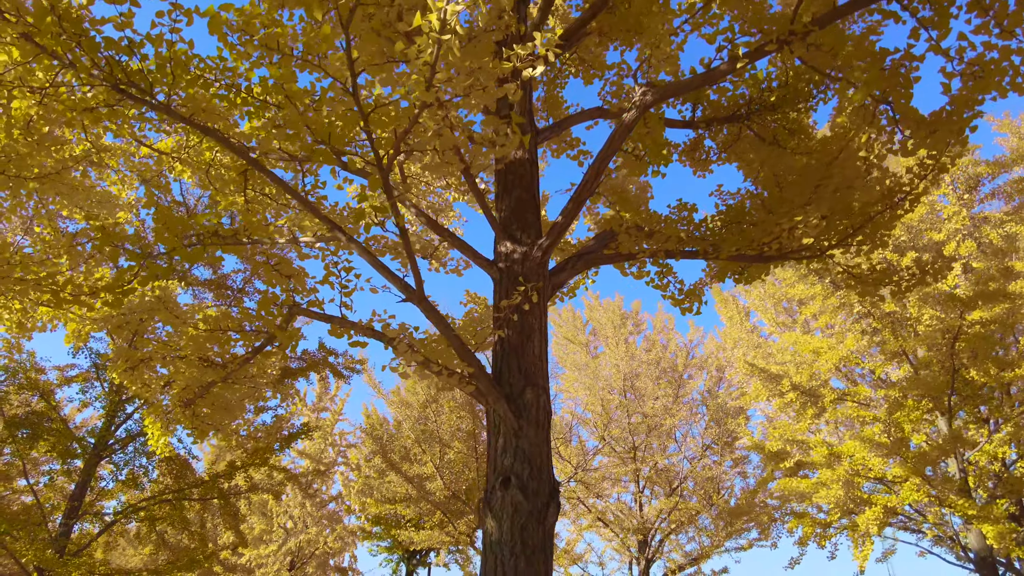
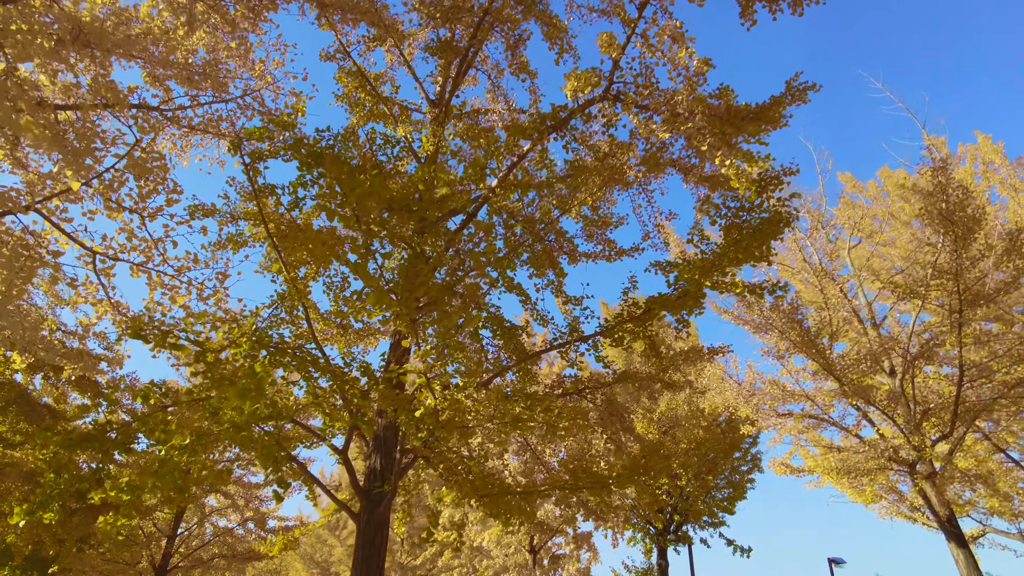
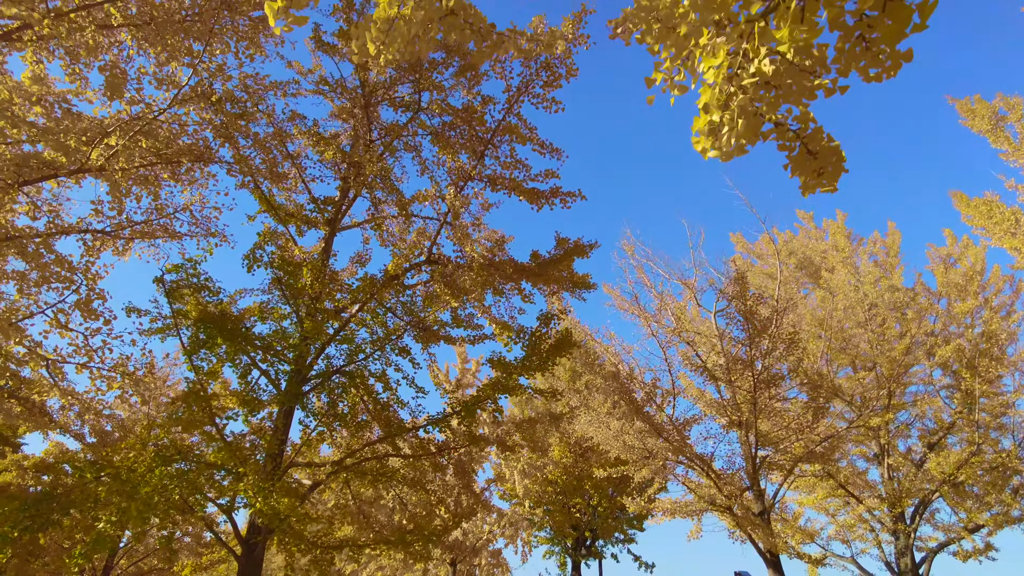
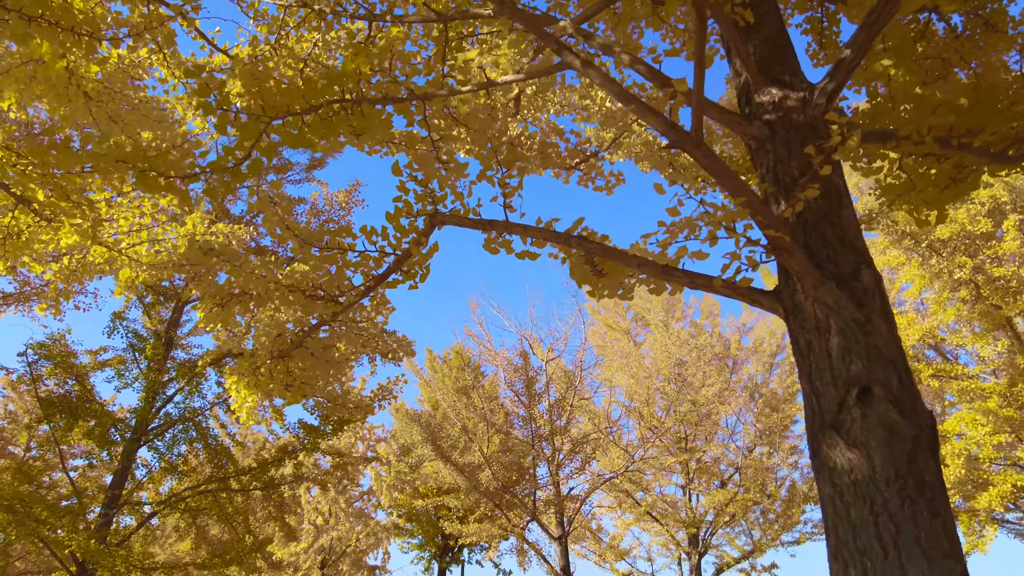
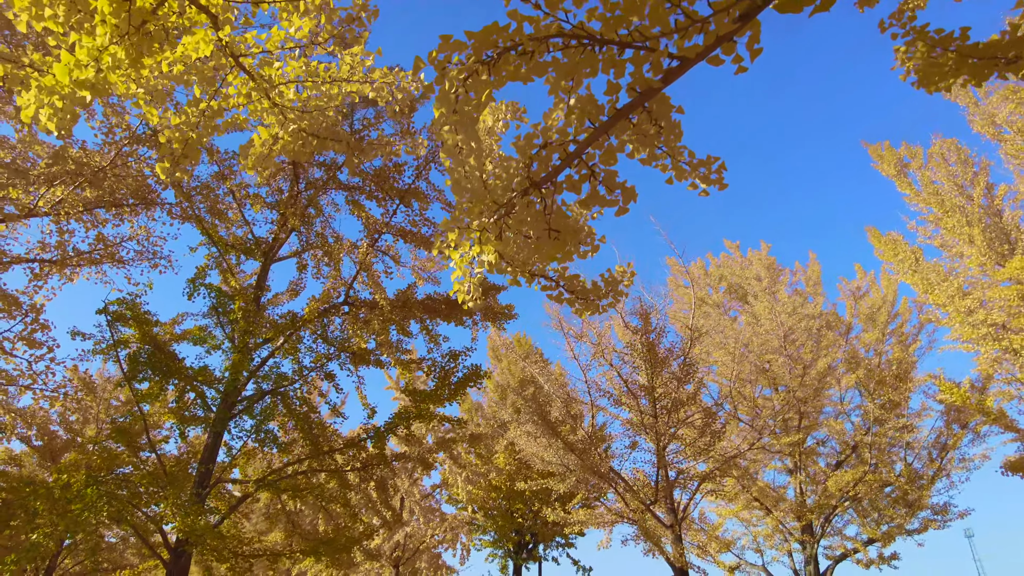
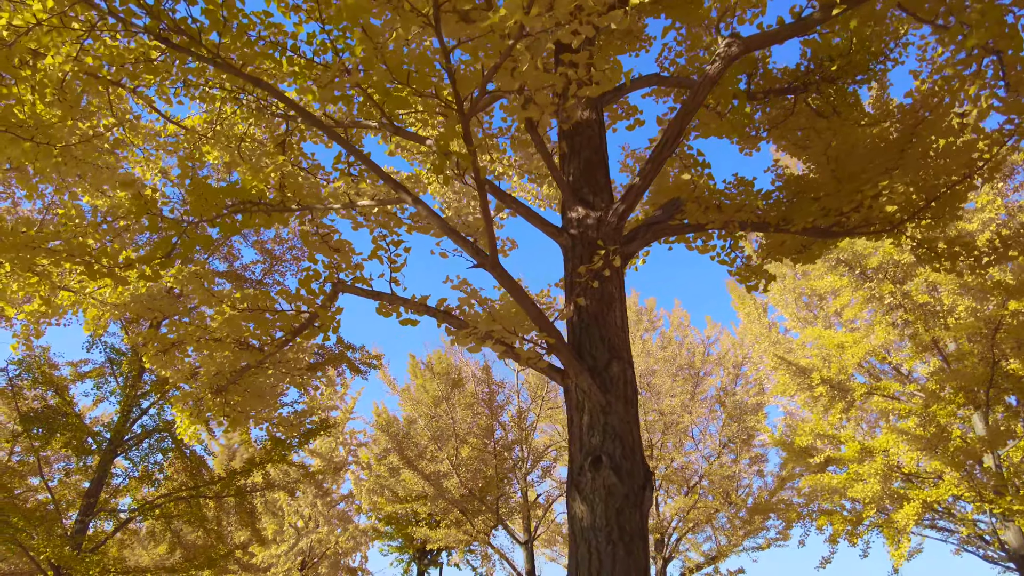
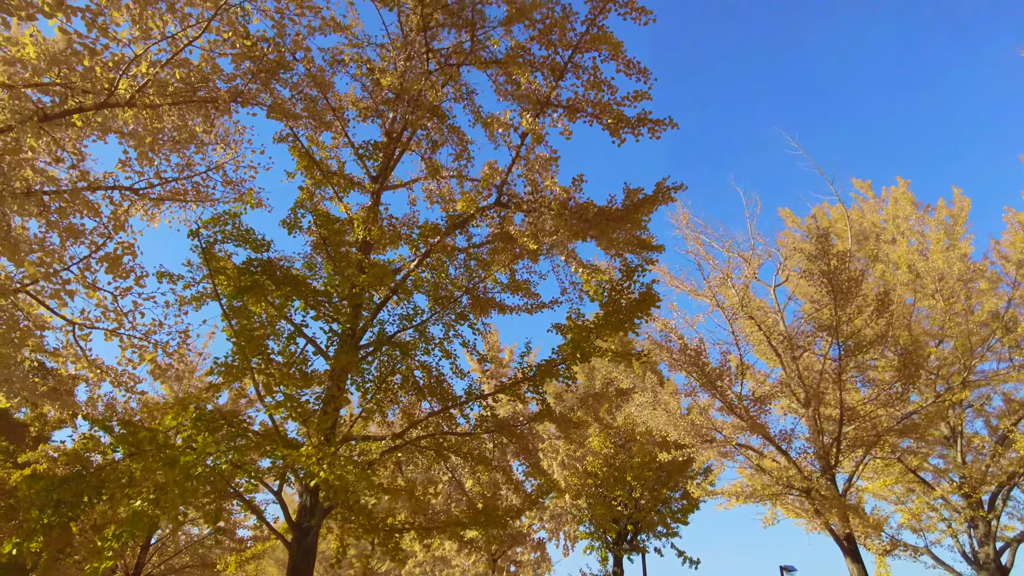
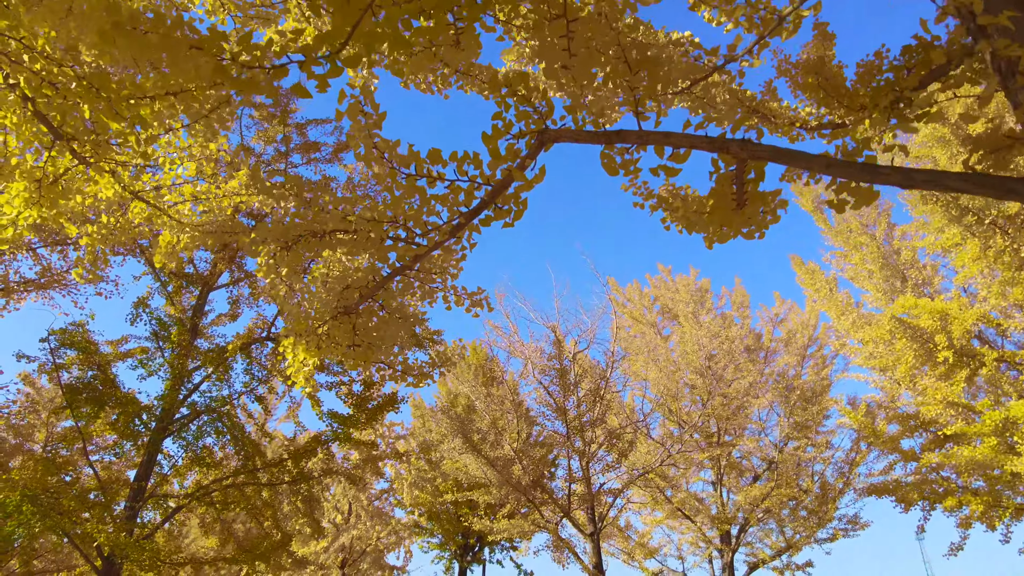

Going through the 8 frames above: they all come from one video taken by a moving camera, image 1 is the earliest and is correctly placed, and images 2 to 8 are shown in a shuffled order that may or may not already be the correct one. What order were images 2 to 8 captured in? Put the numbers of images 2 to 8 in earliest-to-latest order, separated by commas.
6, 4, 8, 5, 3, 7, 2
